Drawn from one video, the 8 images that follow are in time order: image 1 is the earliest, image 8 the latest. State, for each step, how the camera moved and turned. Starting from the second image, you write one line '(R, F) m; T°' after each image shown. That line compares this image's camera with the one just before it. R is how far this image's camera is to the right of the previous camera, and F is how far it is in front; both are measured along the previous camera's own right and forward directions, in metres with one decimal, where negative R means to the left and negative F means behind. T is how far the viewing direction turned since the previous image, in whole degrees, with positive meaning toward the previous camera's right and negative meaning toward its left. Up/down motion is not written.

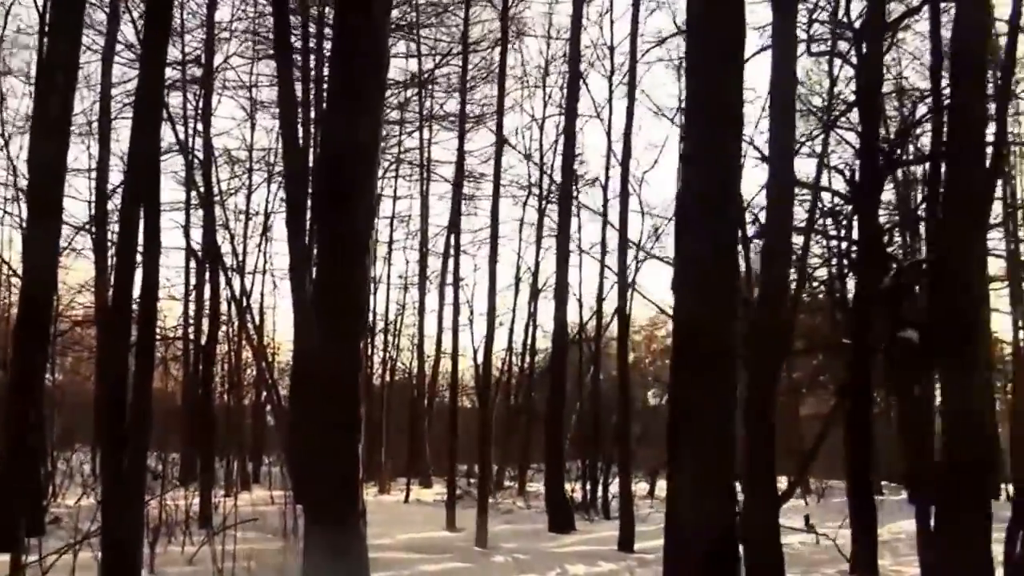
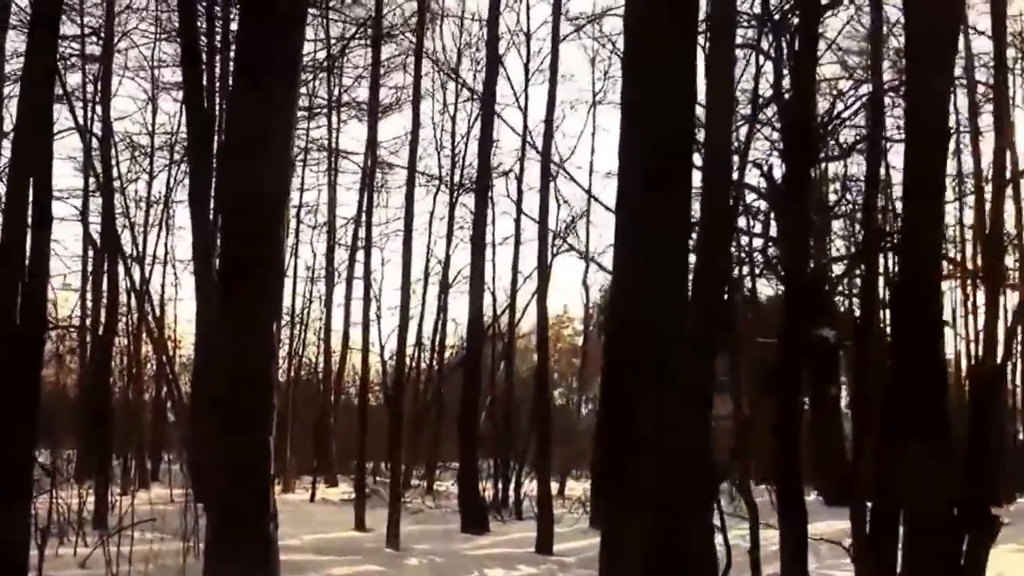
(-0.1, +0.6) m; +4°
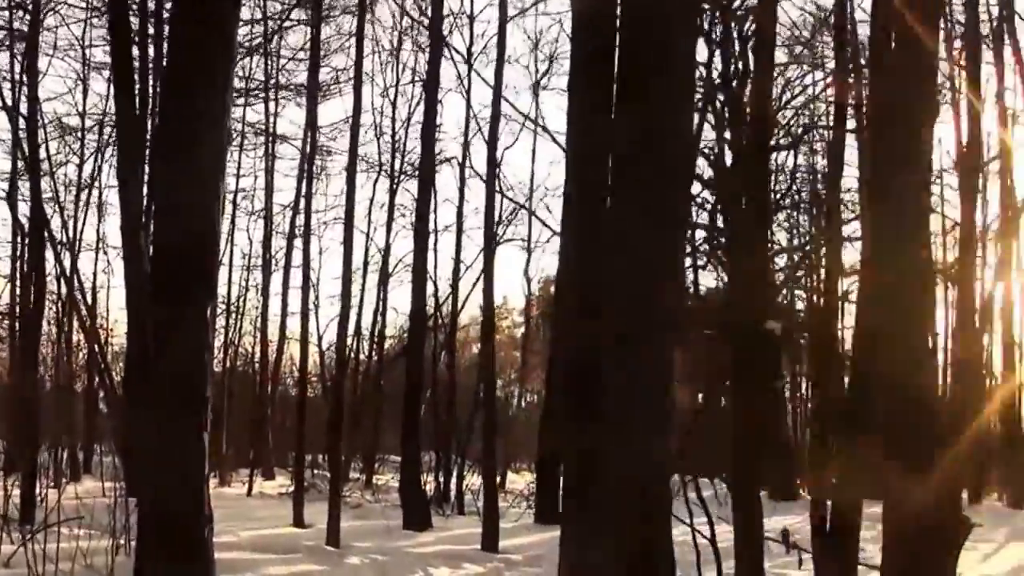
(-0.1, +0.5) m; +2°
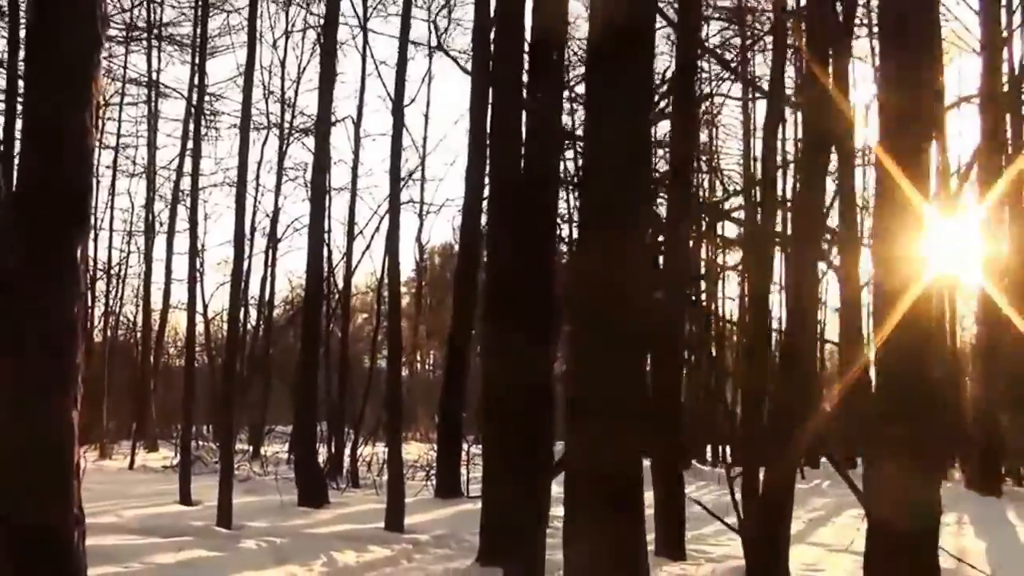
(-0.2, +0.8) m; +4°
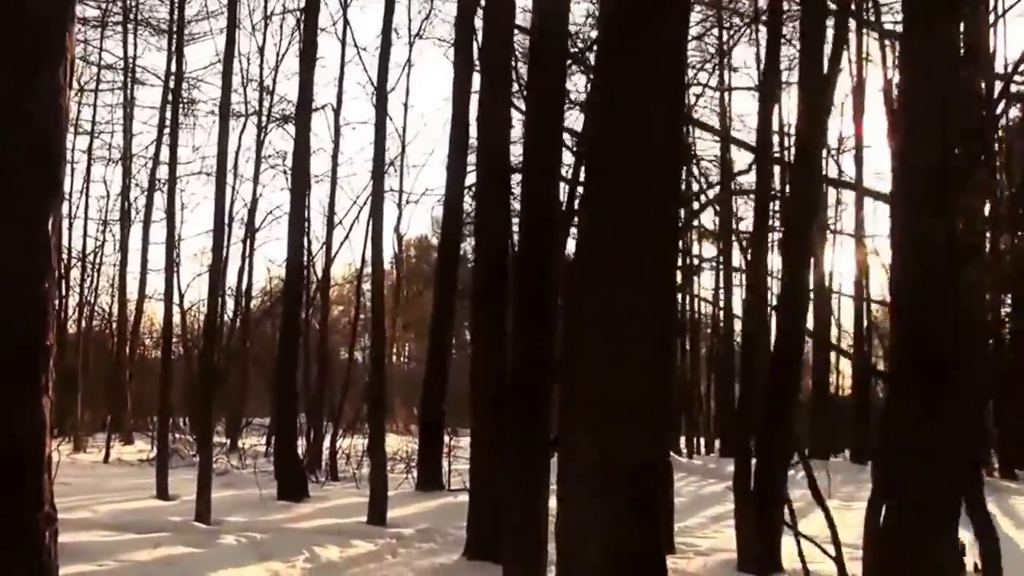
(-0.1, +0.3) m; +1°
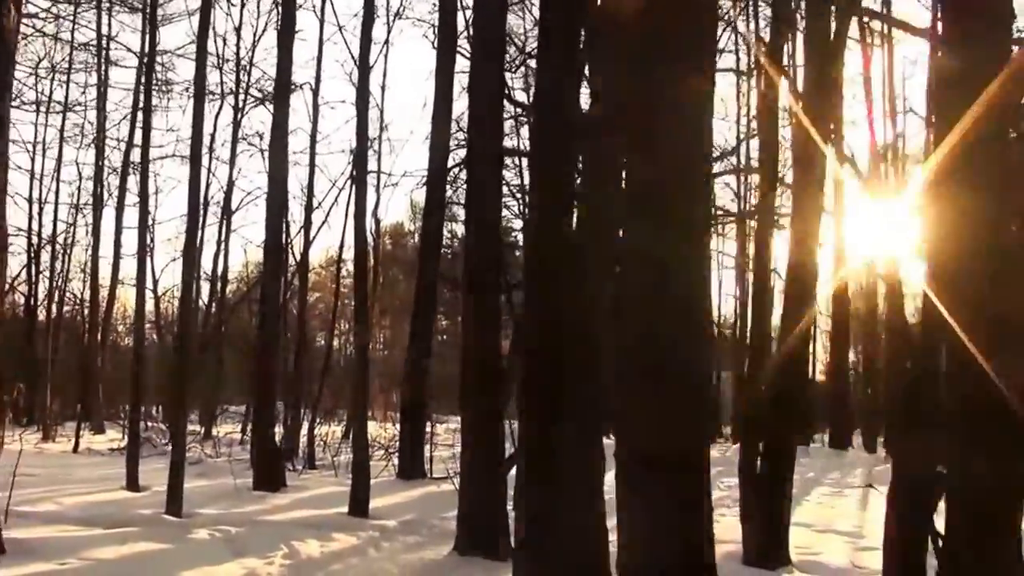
(-0.1, +0.6) m; +1°
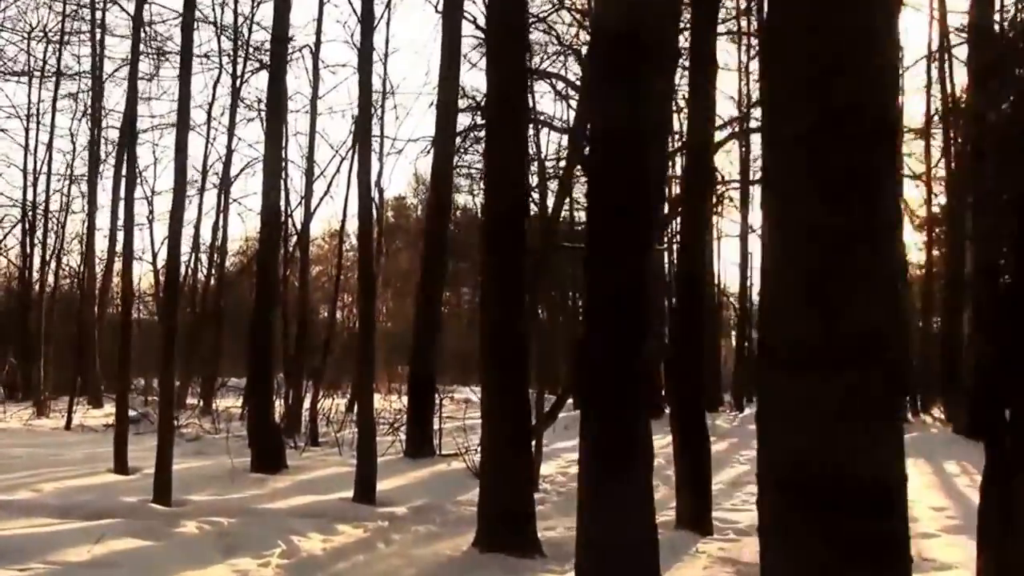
(-0.1, +1.0) m; 0°
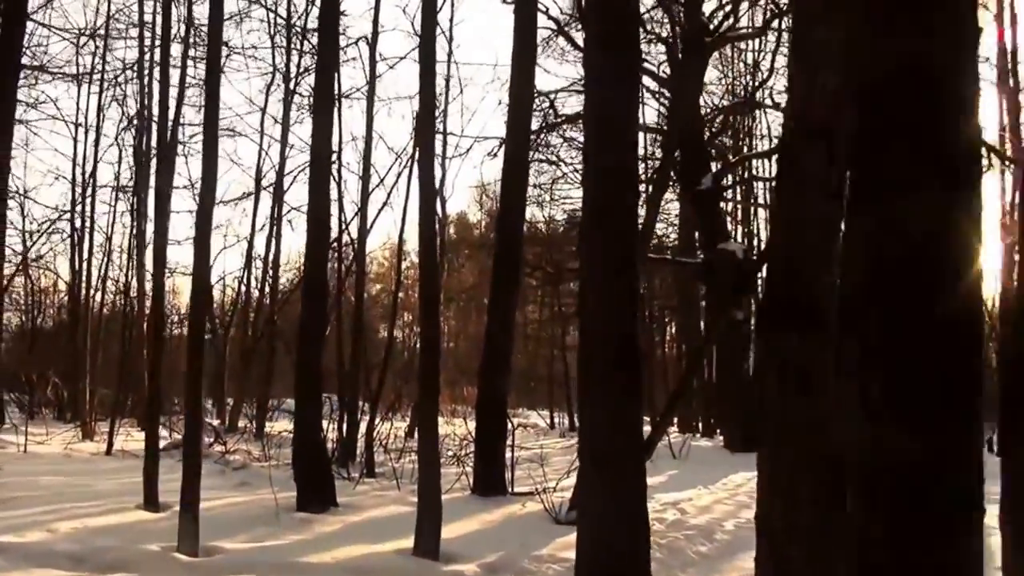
(-0.2, +1.7) m; -2°
